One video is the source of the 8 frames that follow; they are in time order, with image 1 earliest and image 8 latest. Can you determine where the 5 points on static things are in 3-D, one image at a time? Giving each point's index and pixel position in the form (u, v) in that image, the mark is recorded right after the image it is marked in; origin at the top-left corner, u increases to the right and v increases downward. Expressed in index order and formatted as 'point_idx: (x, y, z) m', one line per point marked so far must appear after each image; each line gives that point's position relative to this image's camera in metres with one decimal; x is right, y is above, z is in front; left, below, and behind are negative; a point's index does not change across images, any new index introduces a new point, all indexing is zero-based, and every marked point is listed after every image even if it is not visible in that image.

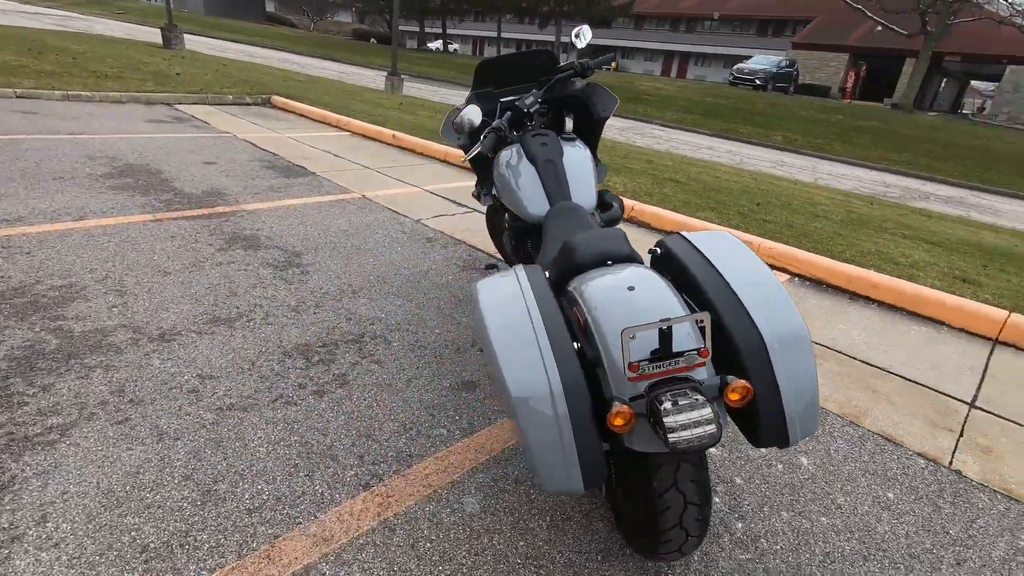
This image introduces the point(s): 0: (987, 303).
0: (+4.1, -0.1, +4.7) m
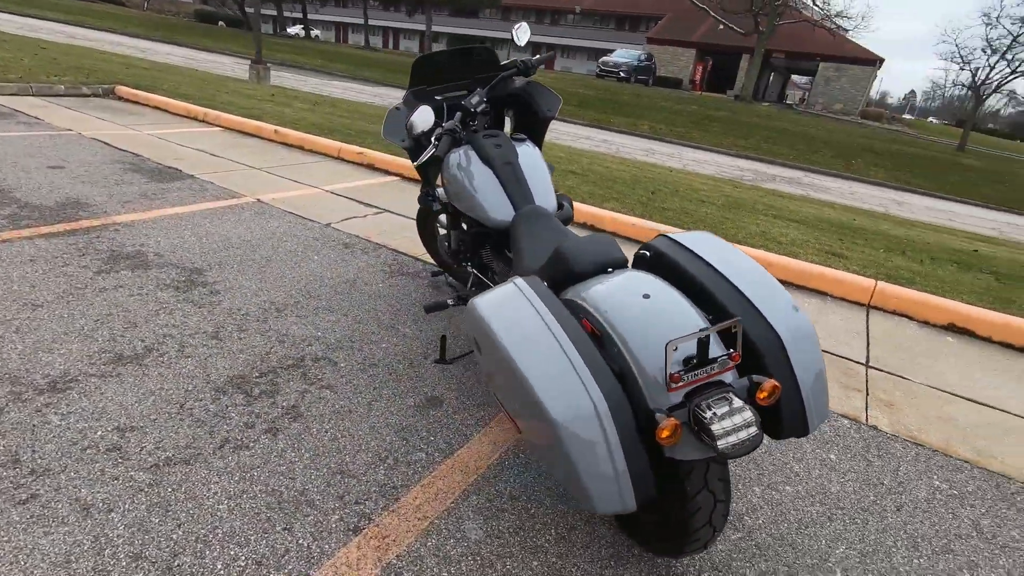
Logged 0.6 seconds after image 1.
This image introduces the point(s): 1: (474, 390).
0: (+3.5, +0.1, +5.4) m
1: (-0.2, -0.6, +3.0) m
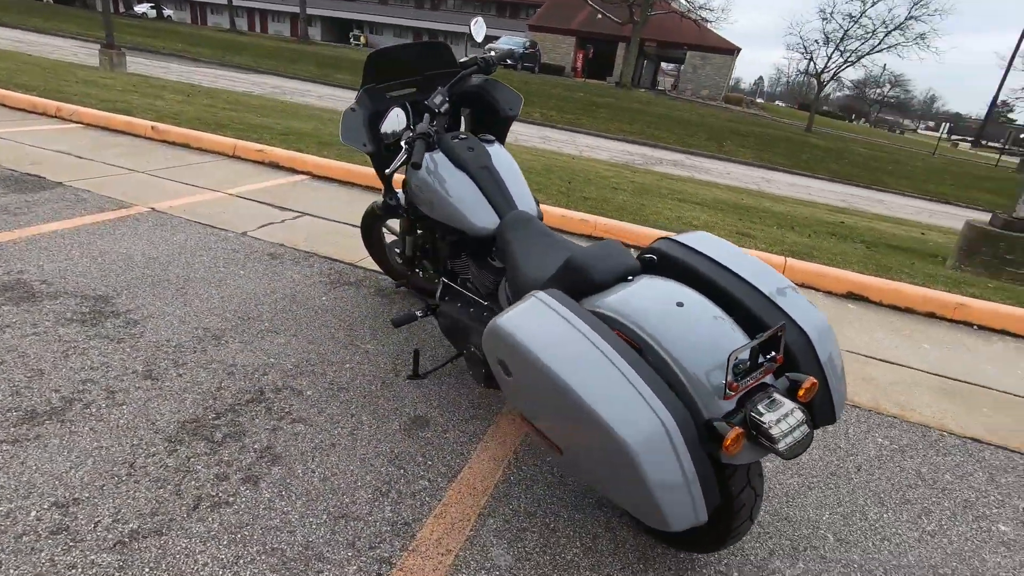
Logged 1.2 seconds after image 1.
0: (+2.8, +0.4, +5.9) m
1: (-0.3, -0.6, +2.8) m
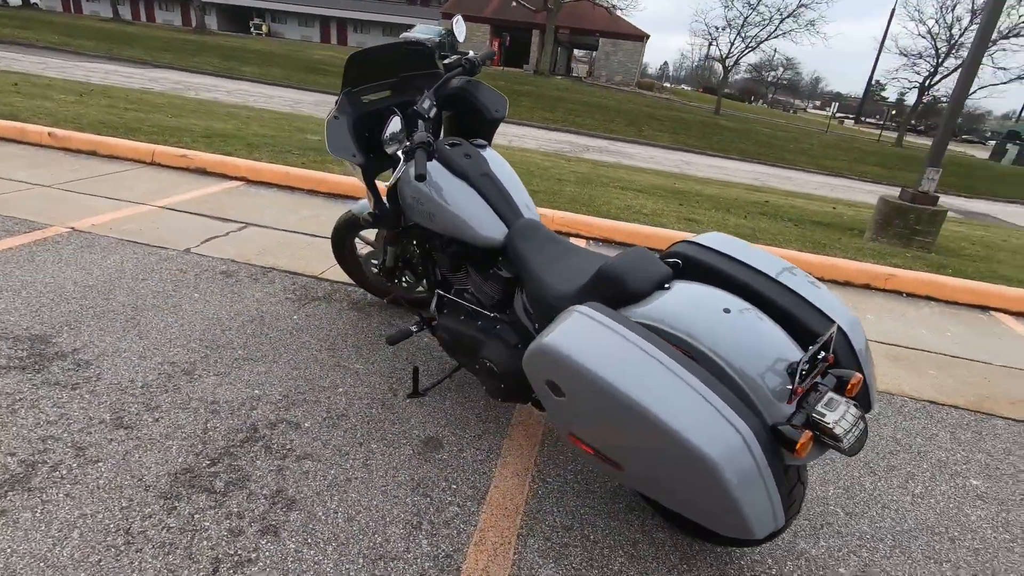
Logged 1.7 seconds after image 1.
0: (+2.3, +0.6, +6.2) m
1: (-0.2, -0.7, +2.7) m
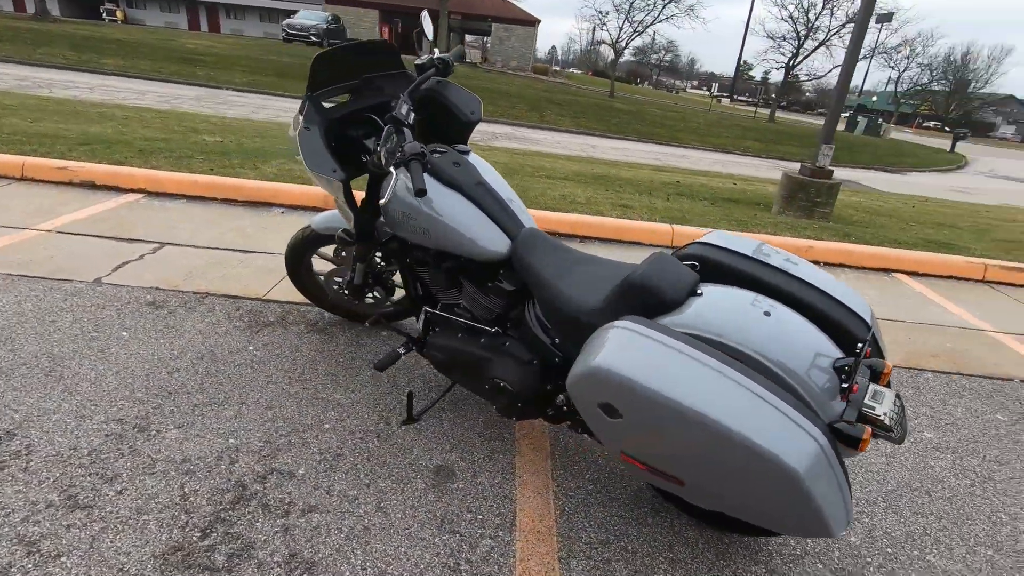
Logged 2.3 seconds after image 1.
0: (+1.6, +0.8, +6.4) m
1: (-0.2, -0.7, +2.6) m
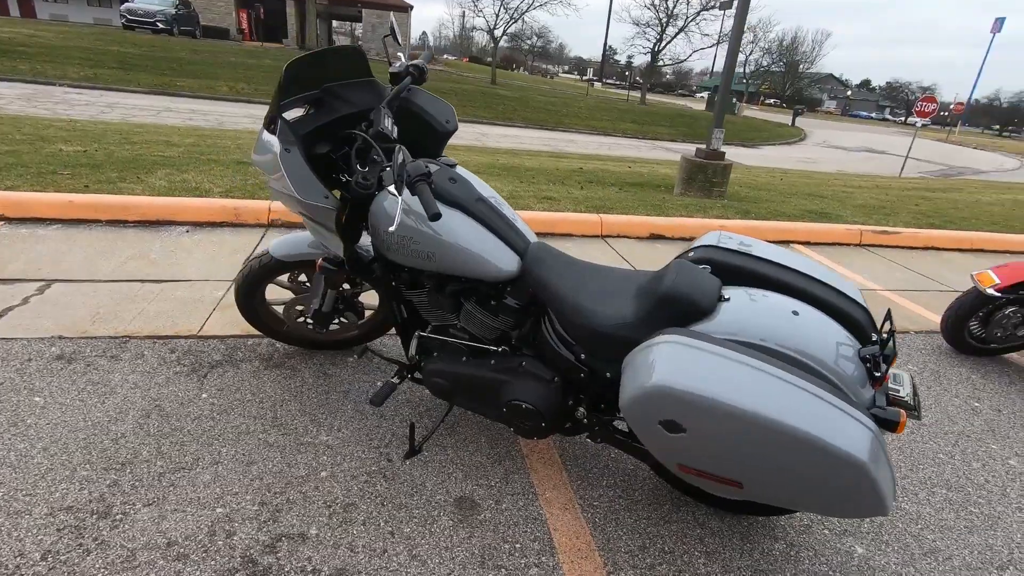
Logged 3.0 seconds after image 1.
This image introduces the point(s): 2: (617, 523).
0: (+0.8, +0.9, +6.5) m
1: (-0.1, -0.8, +2.5) m
2: (+0.4, -1.0, +2.3) m
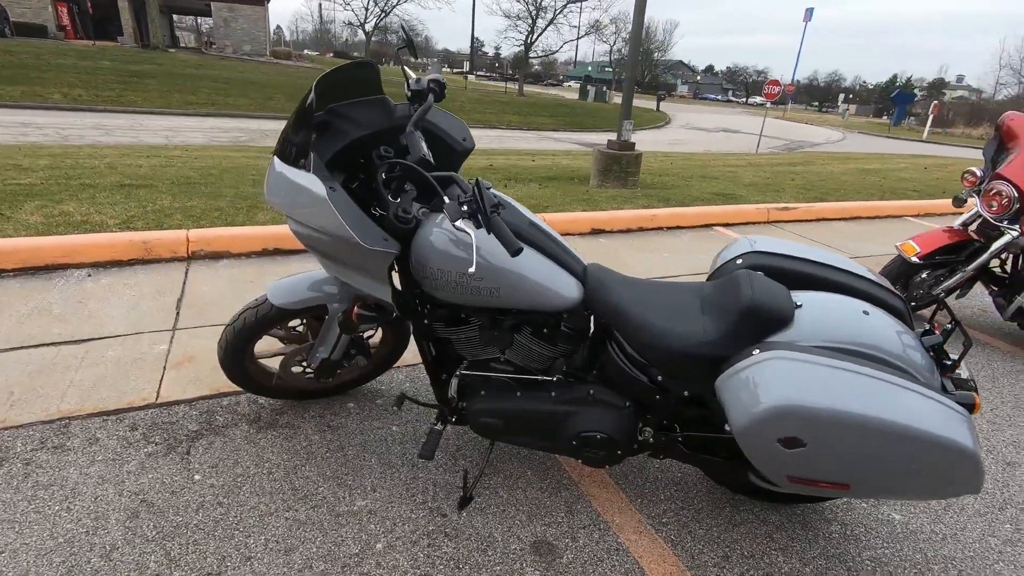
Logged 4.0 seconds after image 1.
0: (+0.1, +0.9, +6.4) m
1: (+0.1, -0.9, +2.4) m
2: (+0.8, -1.1, +2.3) m
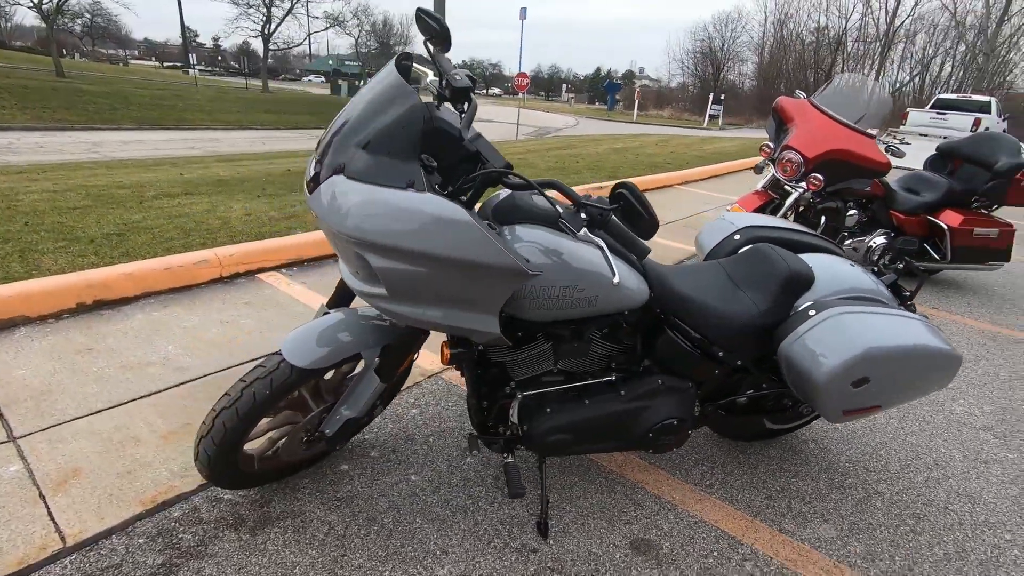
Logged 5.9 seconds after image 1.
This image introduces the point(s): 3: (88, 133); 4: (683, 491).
0: (-1.6, +0.8, +6.0) m
1: (+0.4, -0.9, +2.4) m
2: (+1.0, -0.9, +2.5) m
3: (-13.5, +5.0, +18.0) m
4: (+0.8, -0.9, +2.5) m
